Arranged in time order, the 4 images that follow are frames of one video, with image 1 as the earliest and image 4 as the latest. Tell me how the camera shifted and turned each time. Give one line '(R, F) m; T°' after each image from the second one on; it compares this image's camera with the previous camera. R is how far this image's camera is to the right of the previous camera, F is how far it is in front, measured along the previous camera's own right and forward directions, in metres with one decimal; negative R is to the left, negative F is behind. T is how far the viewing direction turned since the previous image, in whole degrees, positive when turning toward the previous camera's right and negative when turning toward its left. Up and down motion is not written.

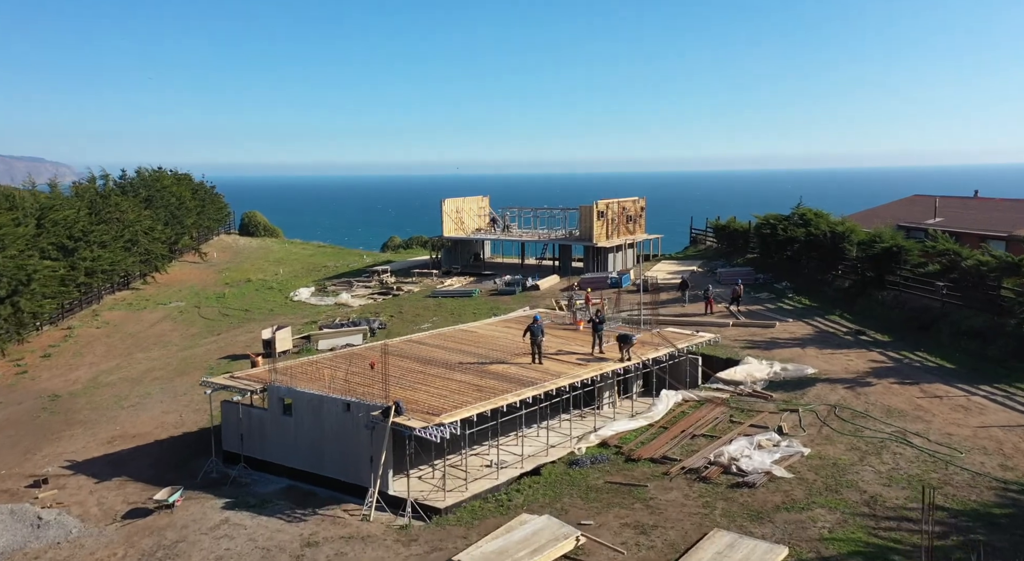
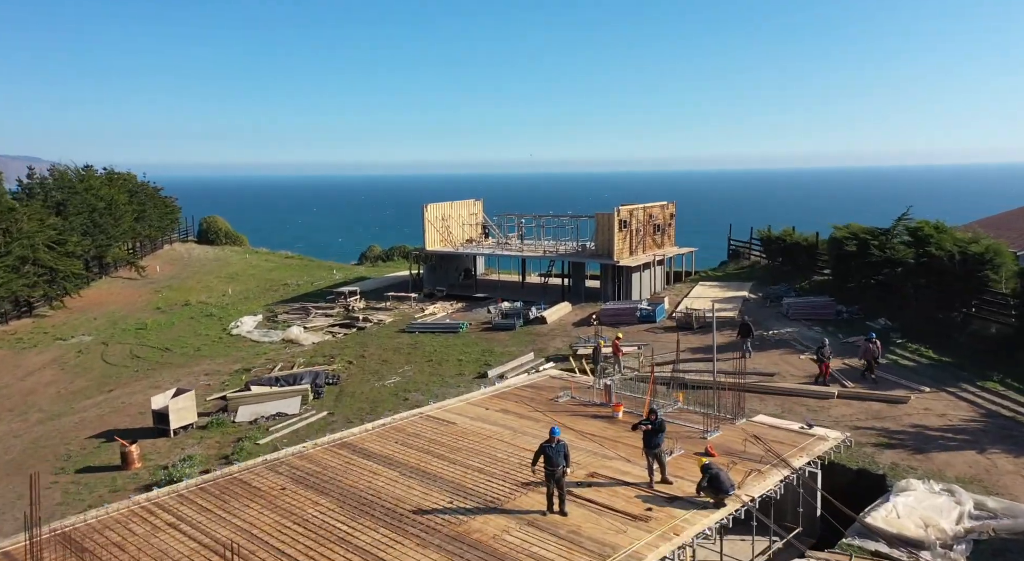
(0.0, +8.9) m; 0°
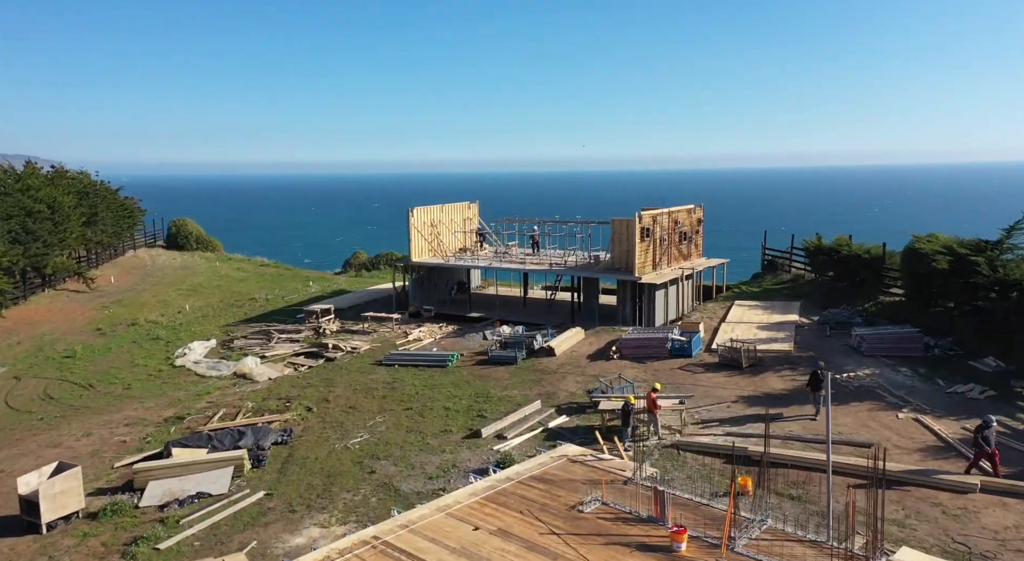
(0.0, +5.5) m; 0°
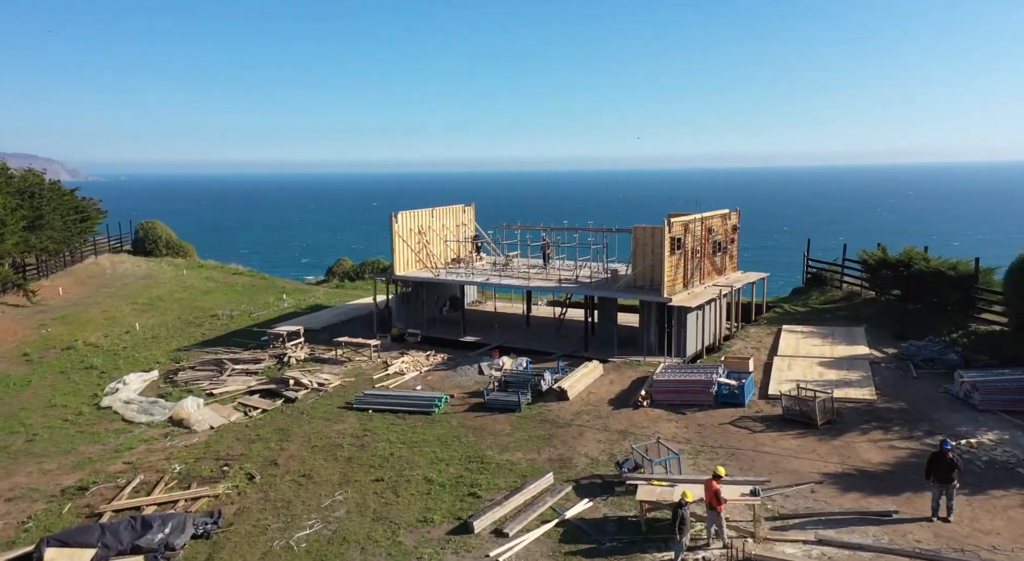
(-0.1, +4.9) m; 0°
